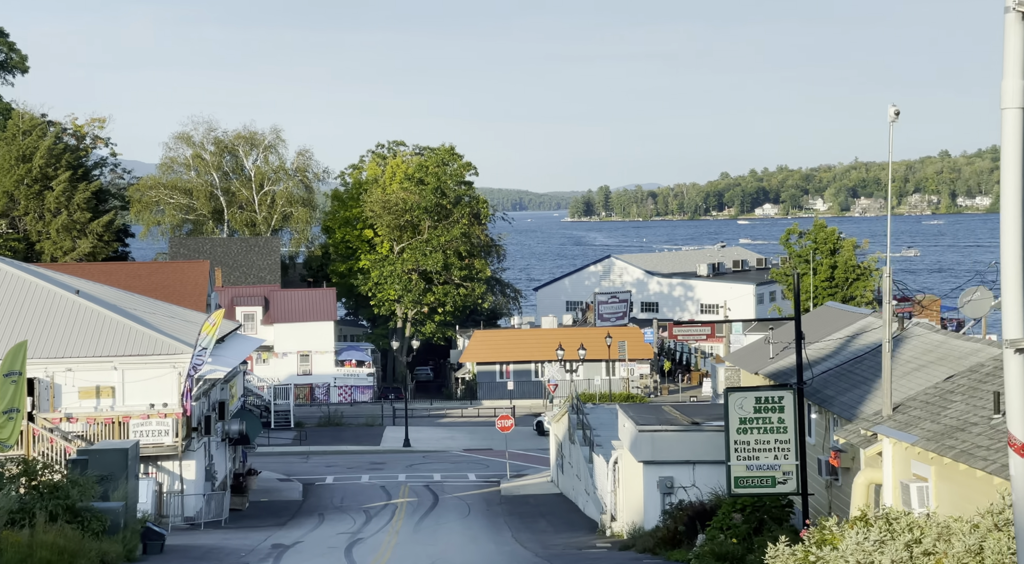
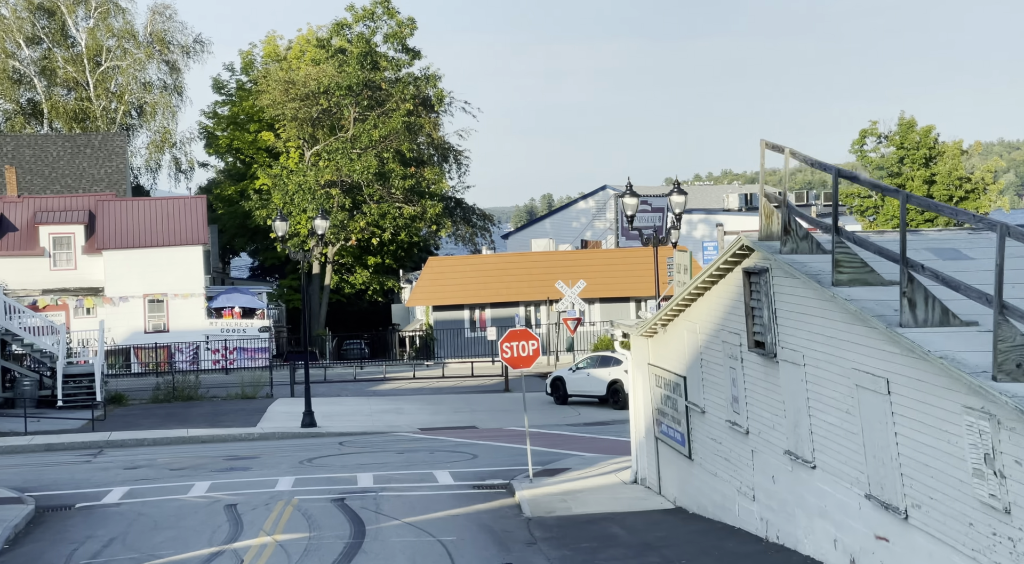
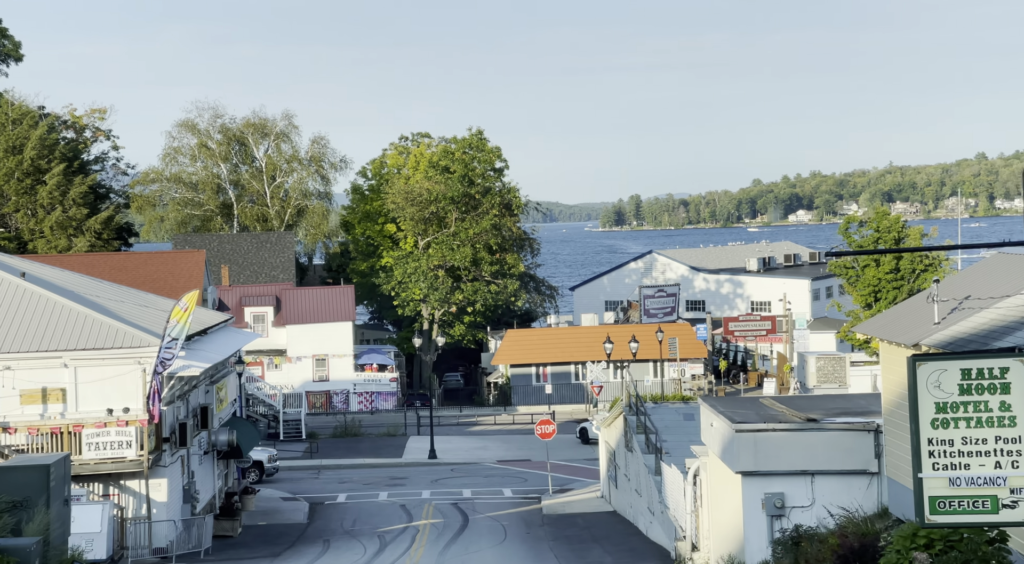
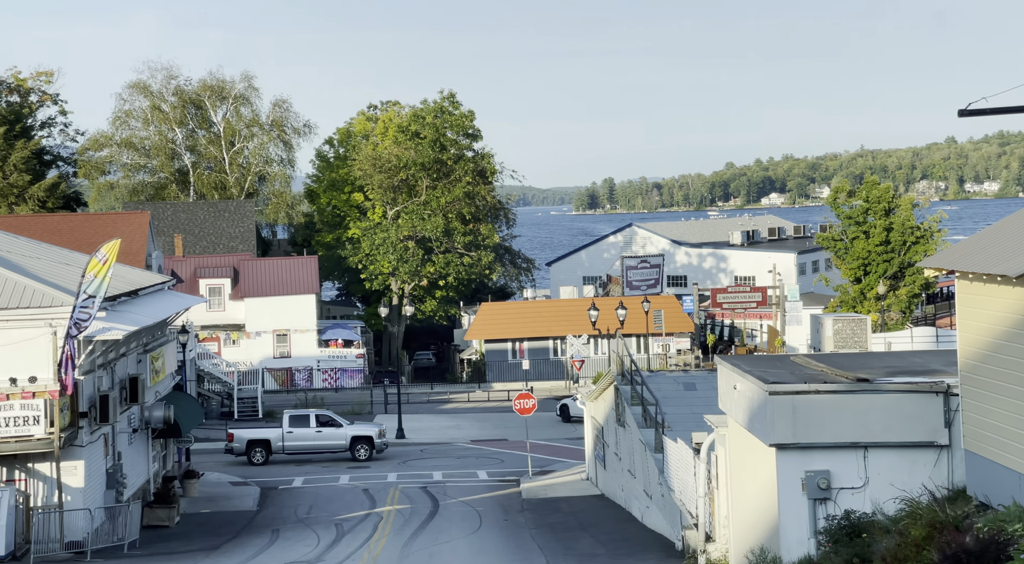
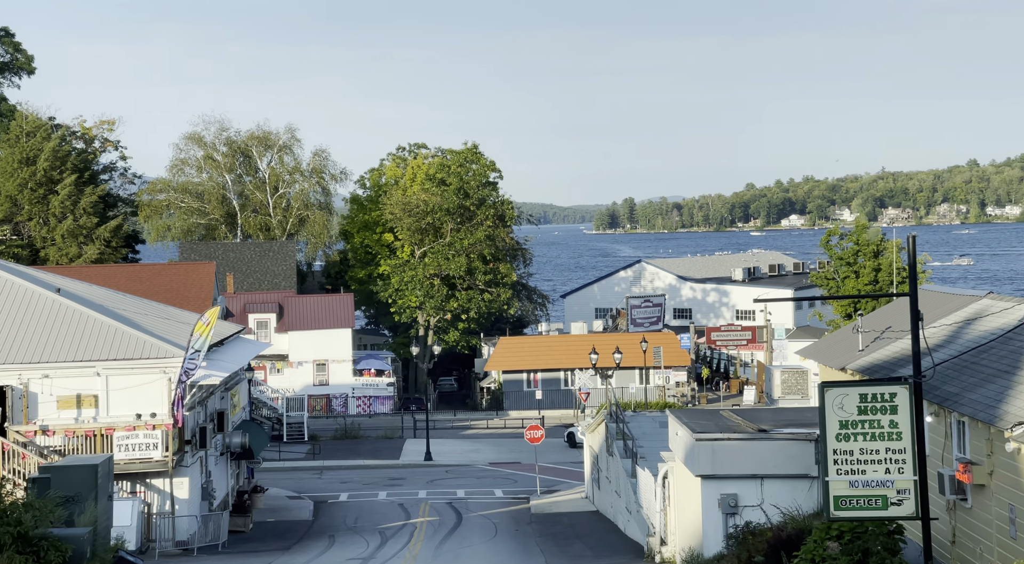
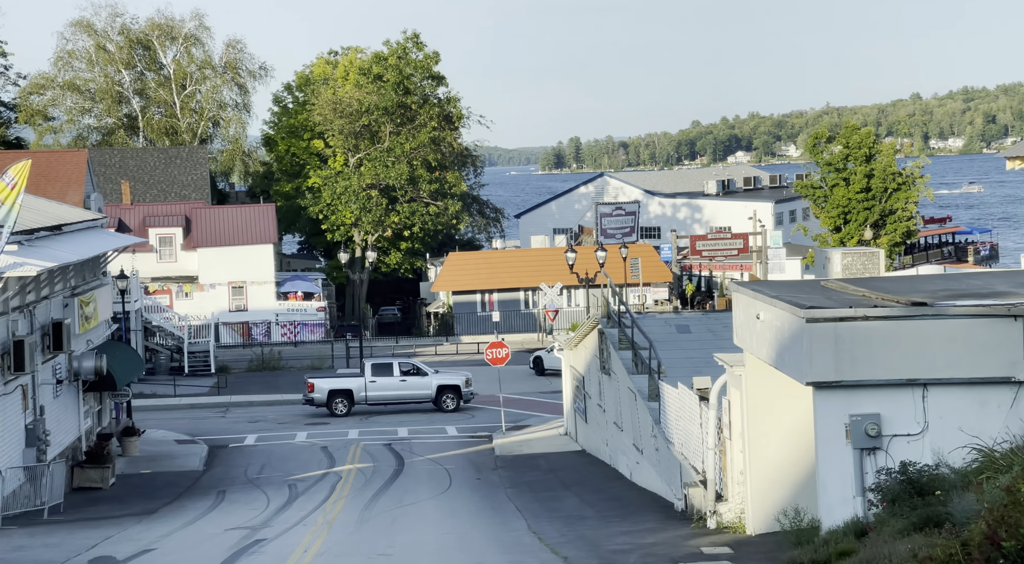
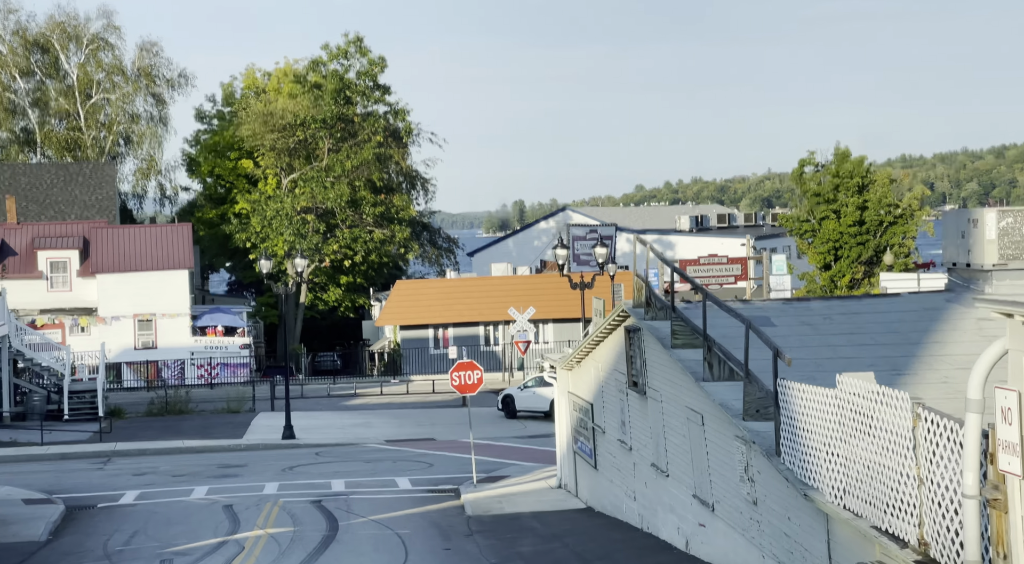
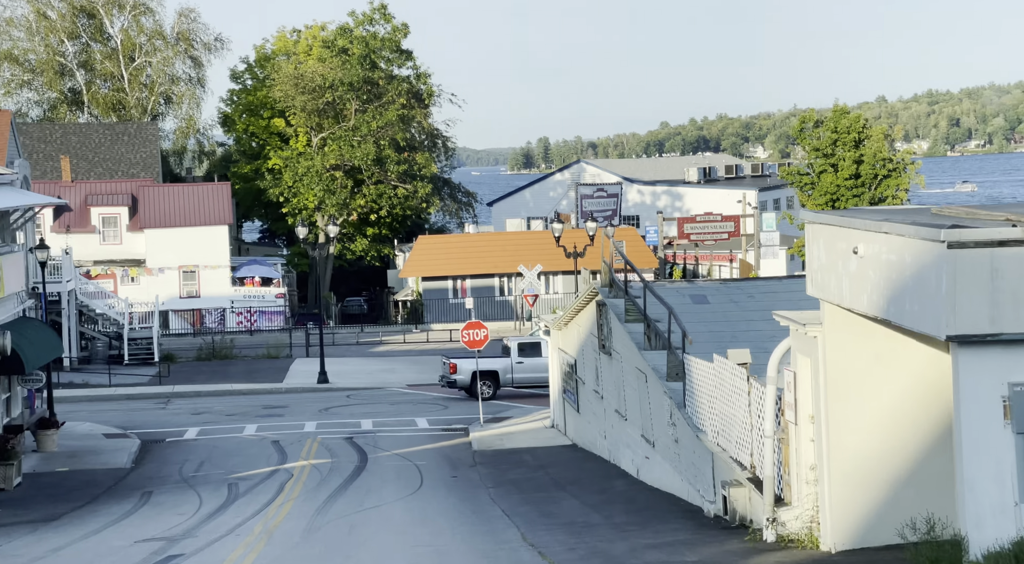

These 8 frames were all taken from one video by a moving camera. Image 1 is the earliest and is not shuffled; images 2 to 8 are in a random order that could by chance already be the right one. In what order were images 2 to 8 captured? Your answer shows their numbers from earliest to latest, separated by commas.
5, 3, 4, 6, 8, 7, 2
